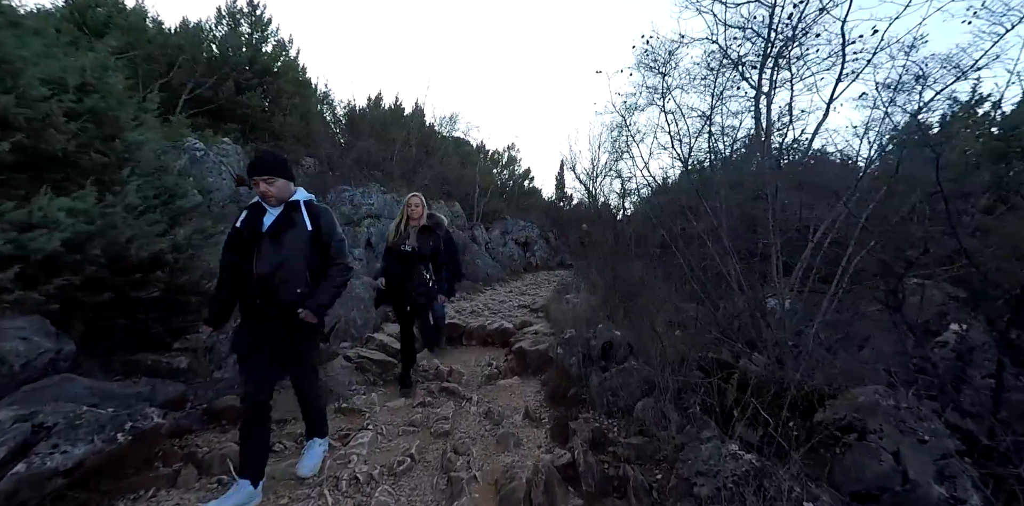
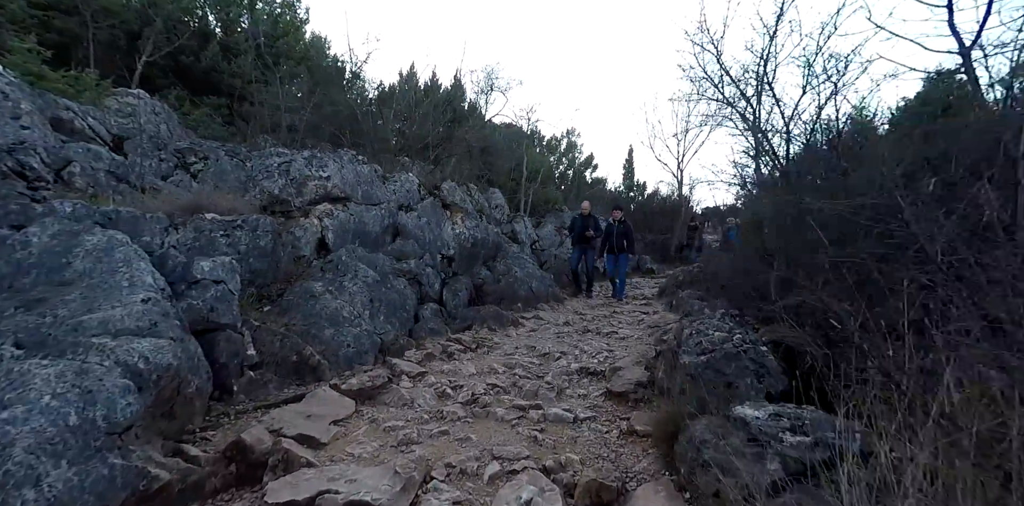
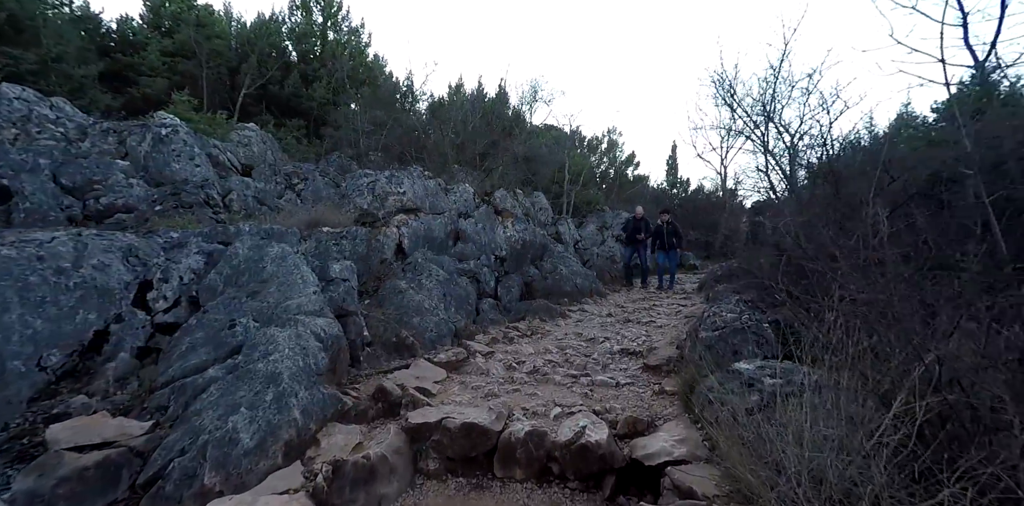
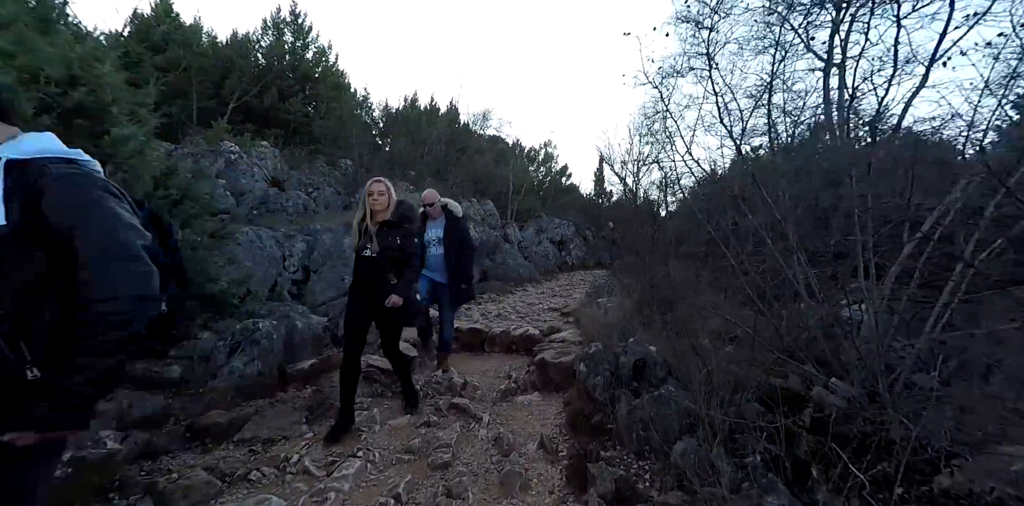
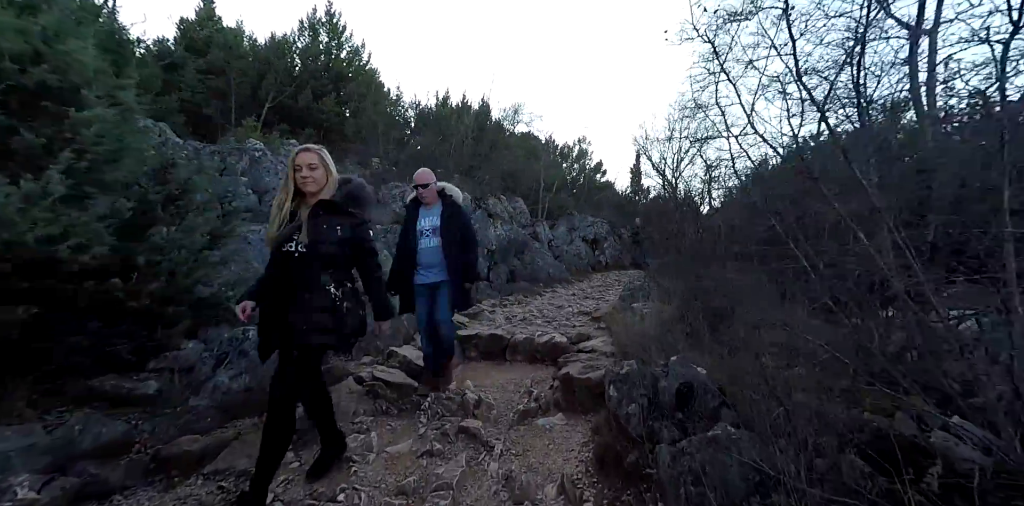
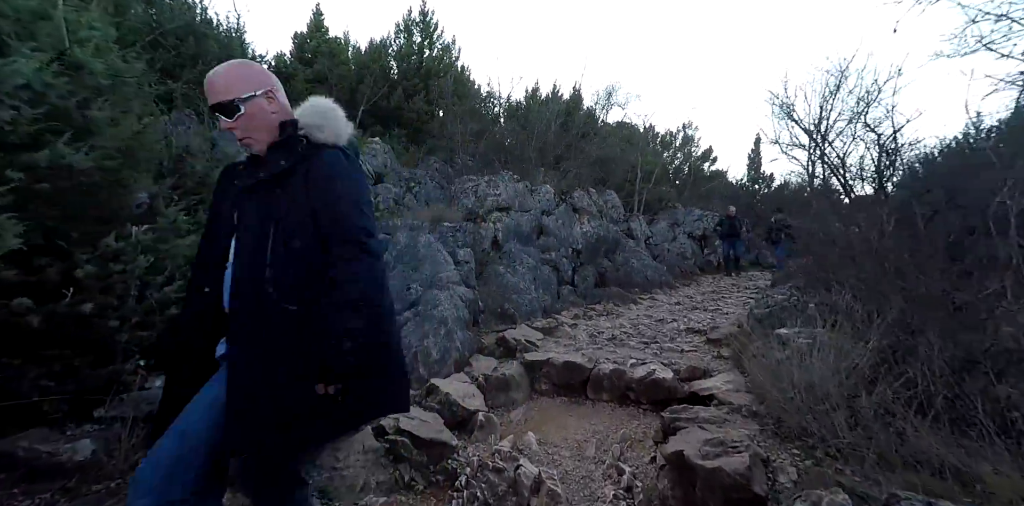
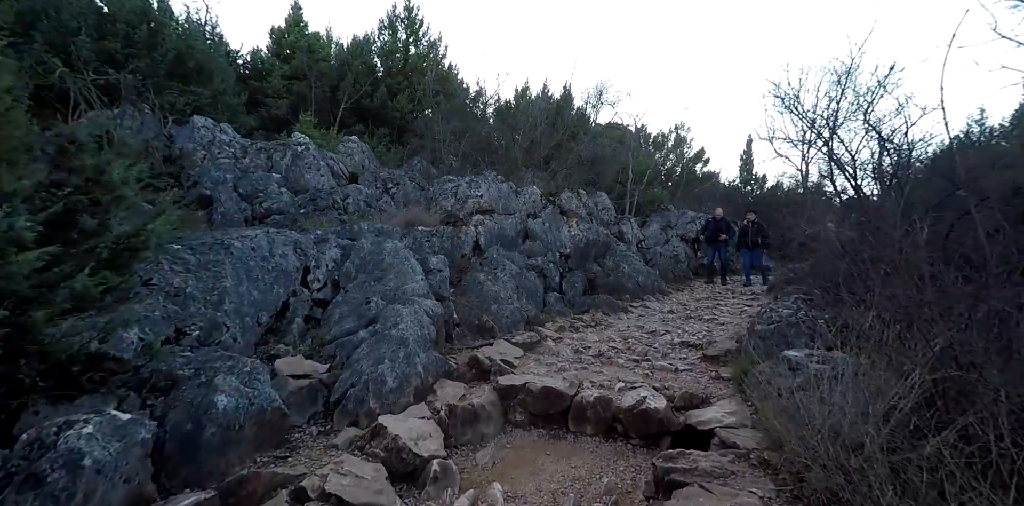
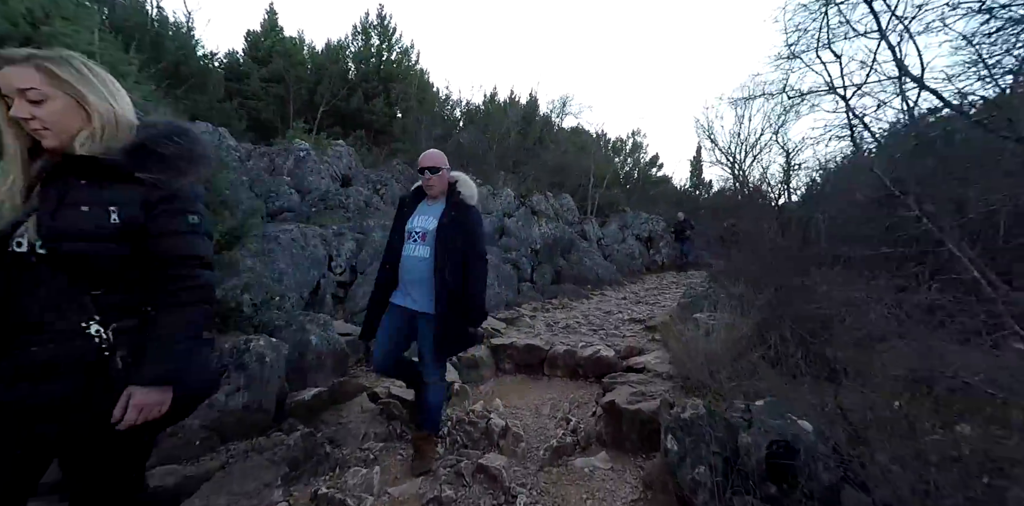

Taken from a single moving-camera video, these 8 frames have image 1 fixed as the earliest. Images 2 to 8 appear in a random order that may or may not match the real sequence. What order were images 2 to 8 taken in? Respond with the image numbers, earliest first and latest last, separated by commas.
4, 5, 8, 6, 7, 3, 2
